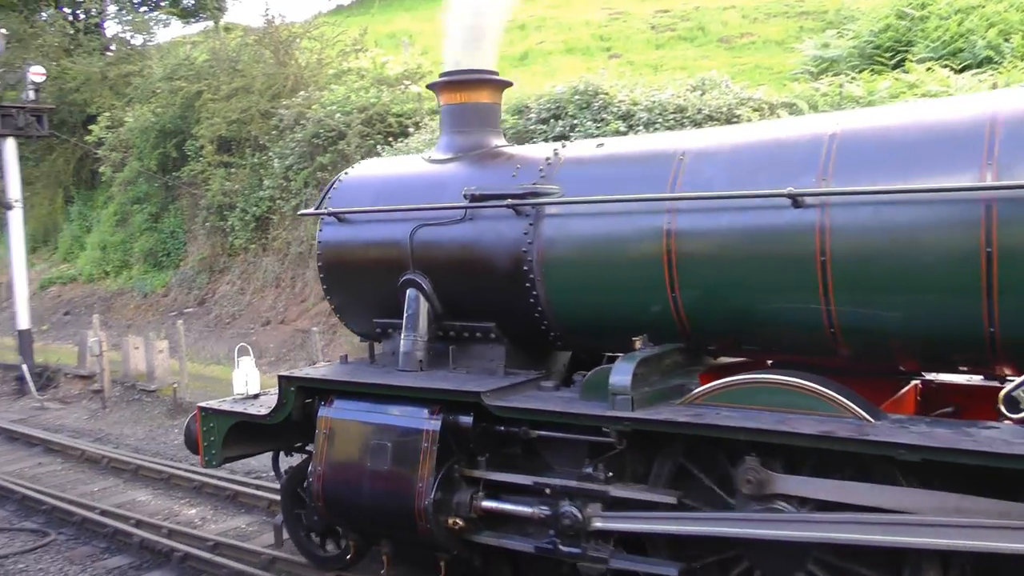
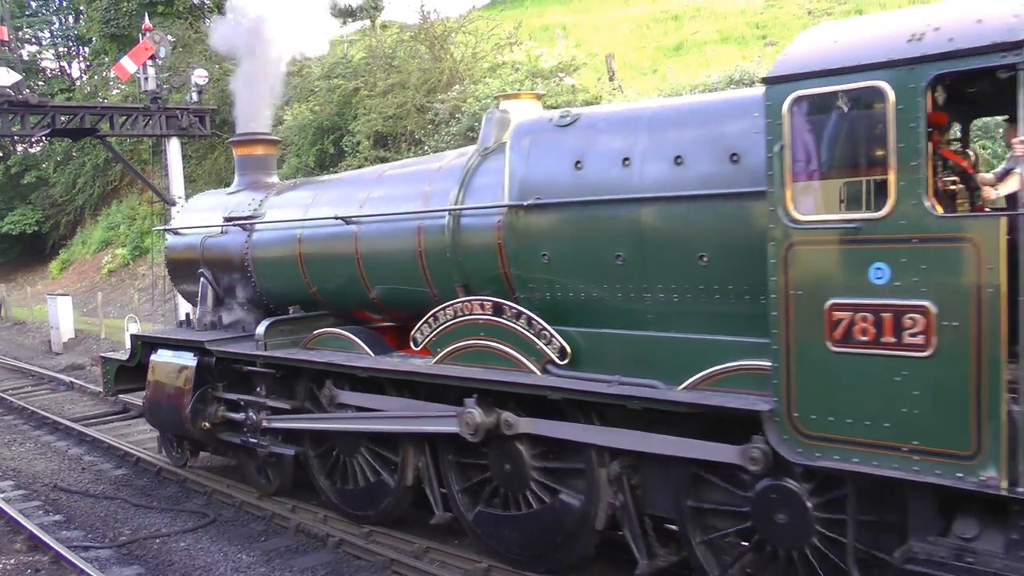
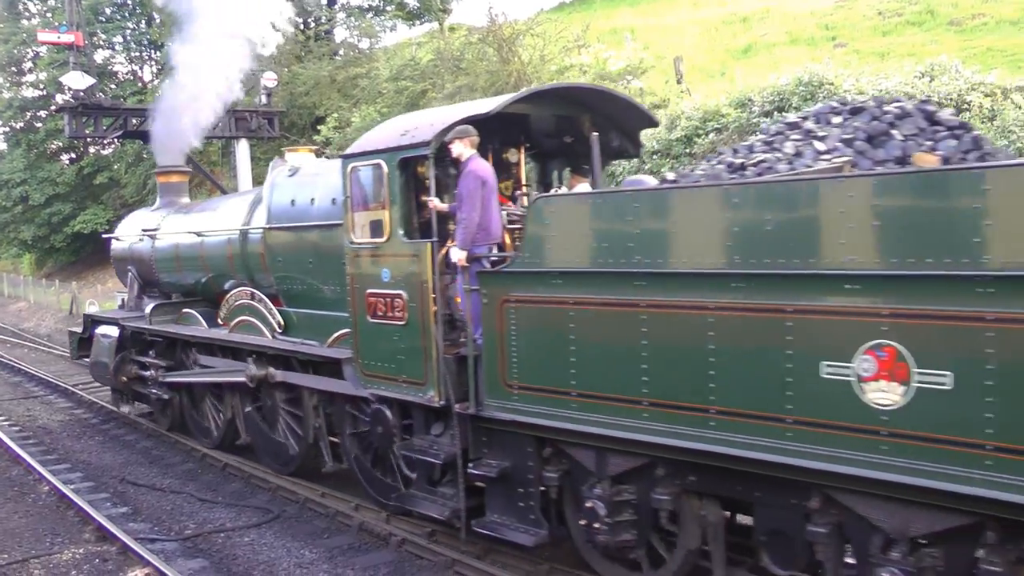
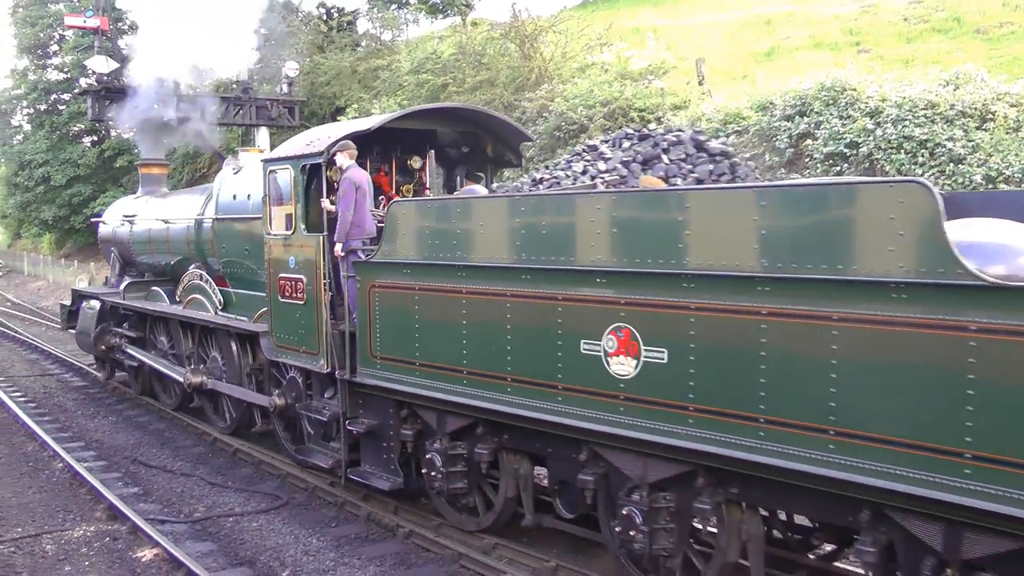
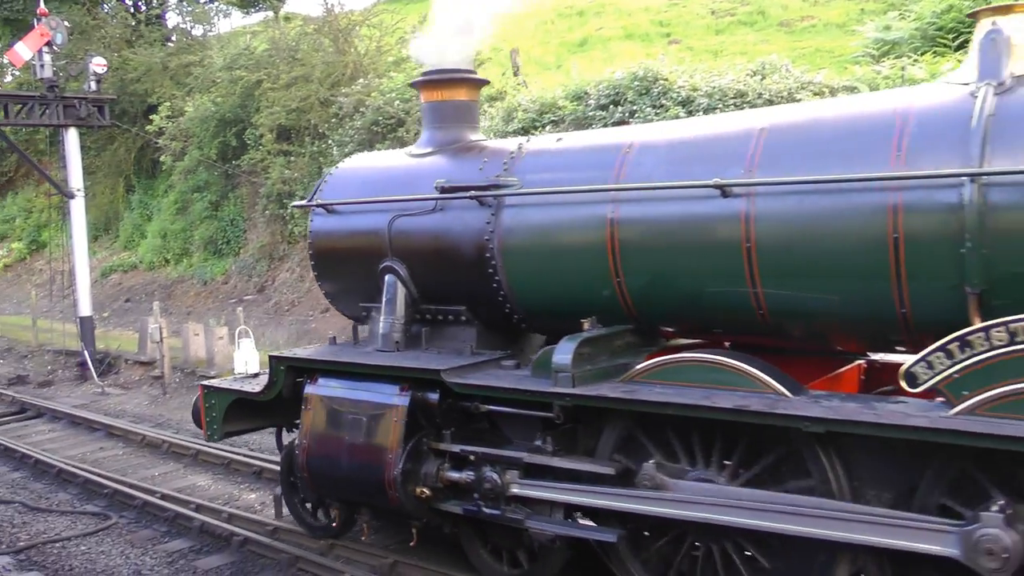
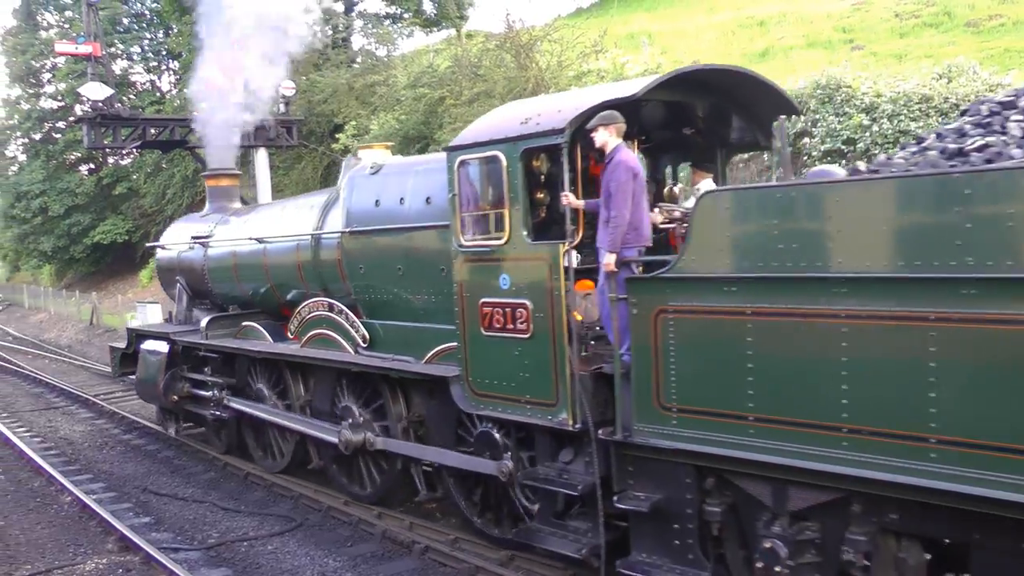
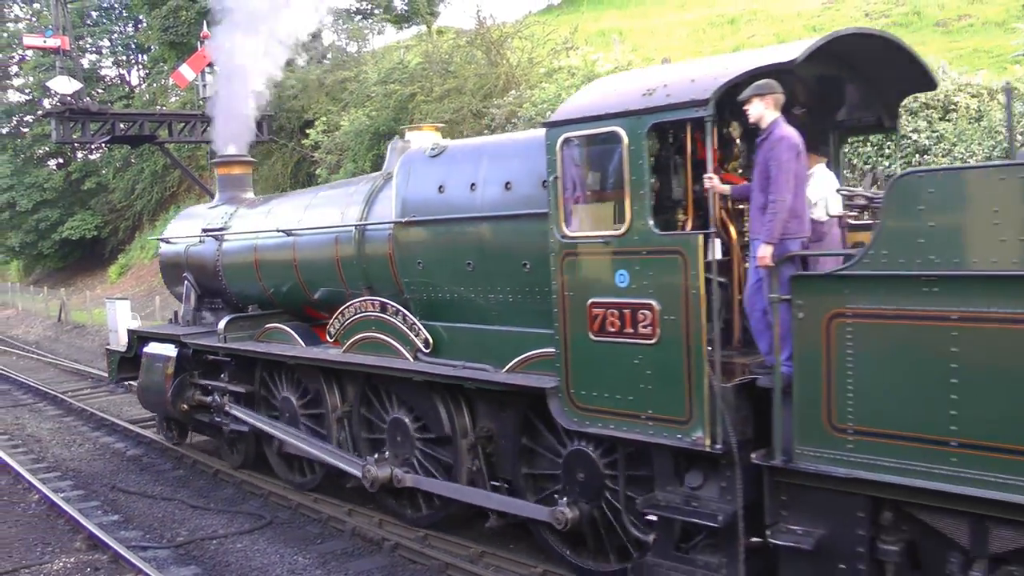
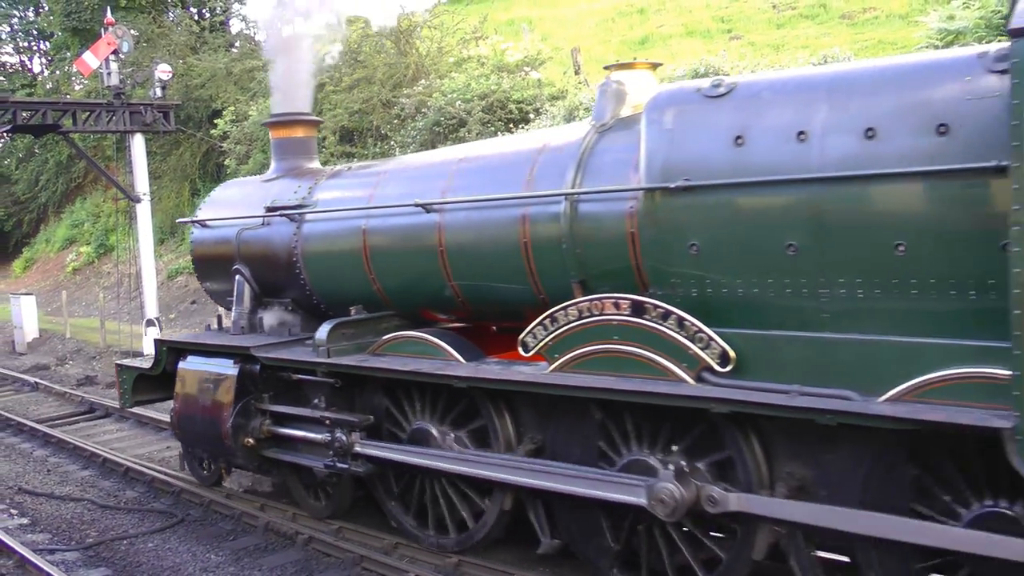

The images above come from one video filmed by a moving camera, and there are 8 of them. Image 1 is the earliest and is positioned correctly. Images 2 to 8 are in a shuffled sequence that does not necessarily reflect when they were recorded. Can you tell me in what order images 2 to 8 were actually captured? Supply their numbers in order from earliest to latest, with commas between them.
5, 8, 2, 7, 6, 3, 4
